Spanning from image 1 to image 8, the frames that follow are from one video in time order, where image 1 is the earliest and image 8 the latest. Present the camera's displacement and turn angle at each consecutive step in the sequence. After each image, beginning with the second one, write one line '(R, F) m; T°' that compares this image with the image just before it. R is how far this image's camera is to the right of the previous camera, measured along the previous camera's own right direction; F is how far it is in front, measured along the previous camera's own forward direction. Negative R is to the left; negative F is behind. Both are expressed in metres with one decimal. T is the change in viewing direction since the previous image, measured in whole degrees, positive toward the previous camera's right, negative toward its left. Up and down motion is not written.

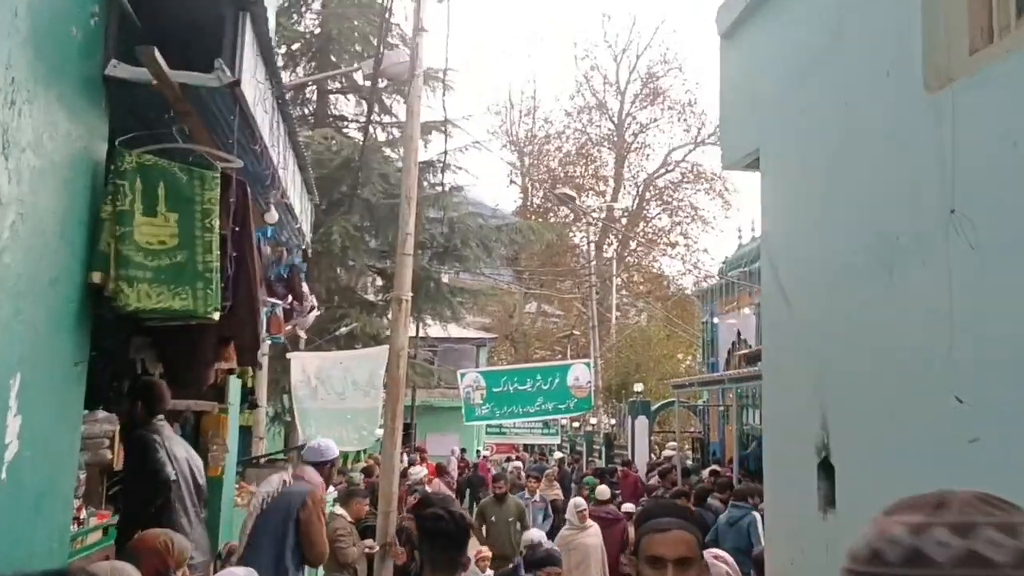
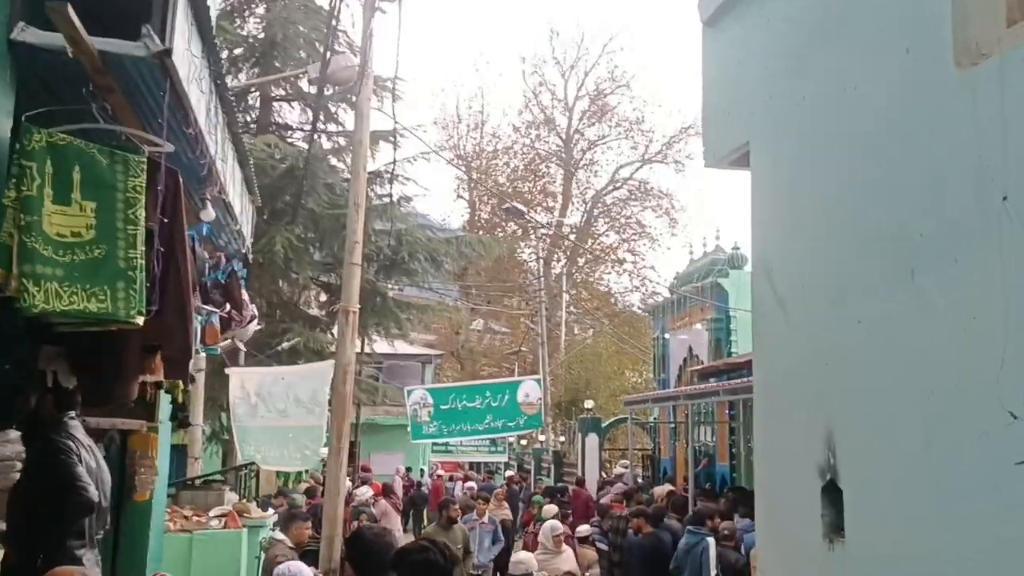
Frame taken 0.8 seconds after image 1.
(-0.1, +0.4) m; +3°
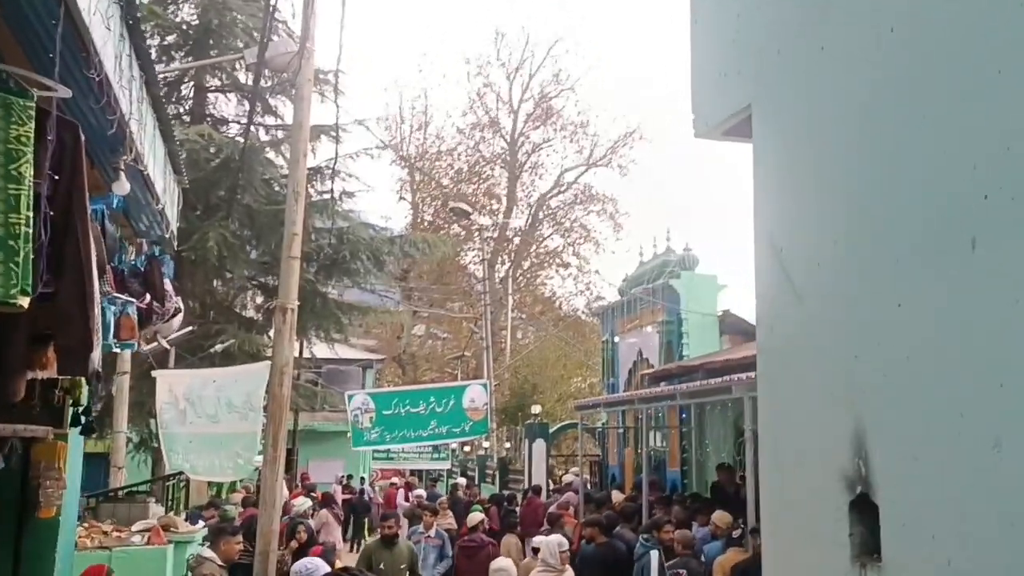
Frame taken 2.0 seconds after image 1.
(-0.1, +0.5) m; +4°
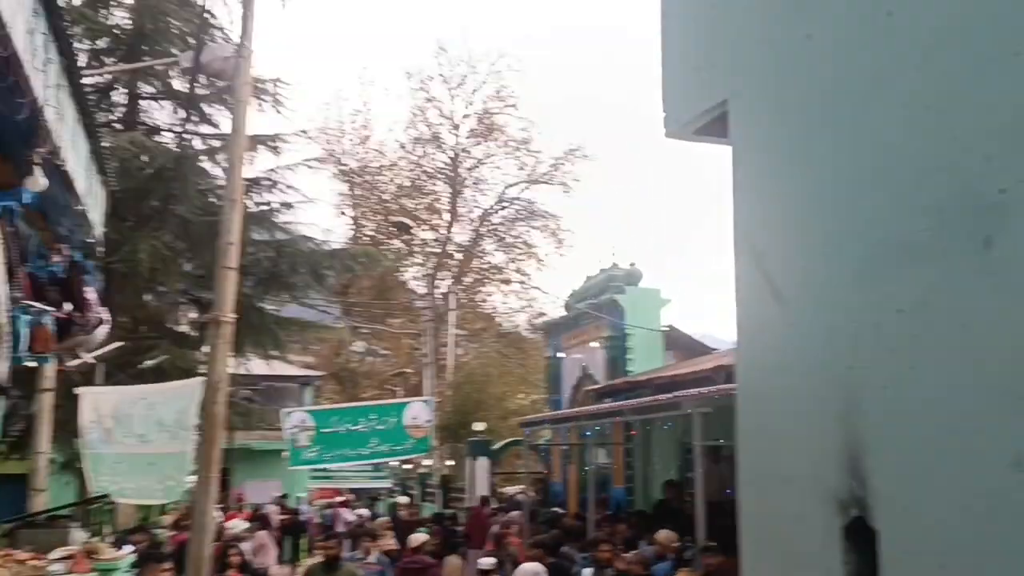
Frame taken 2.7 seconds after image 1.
(-0.1, +0.3) m; +4°
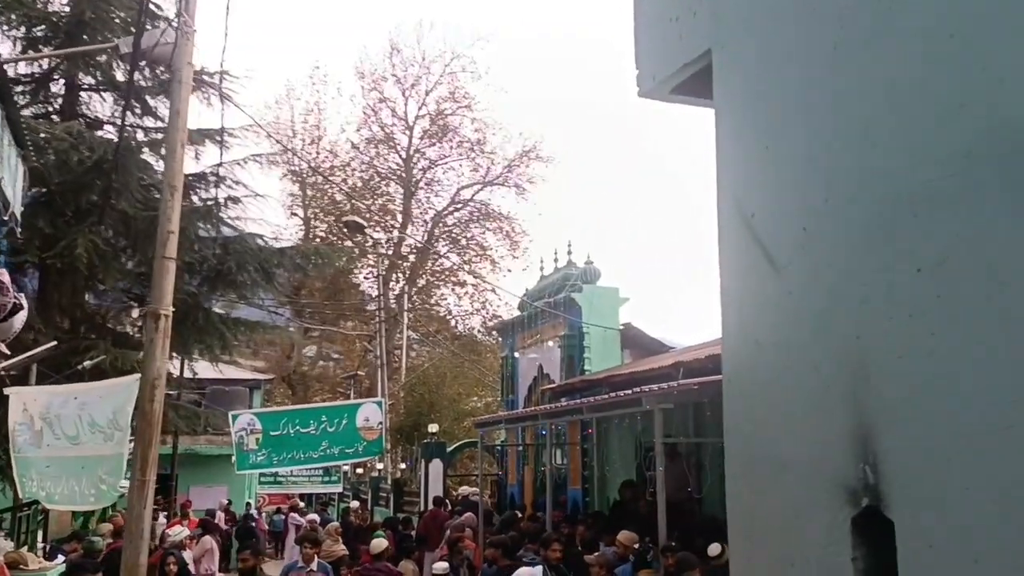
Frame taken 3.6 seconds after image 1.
(0.0, +0.3) m; +3°
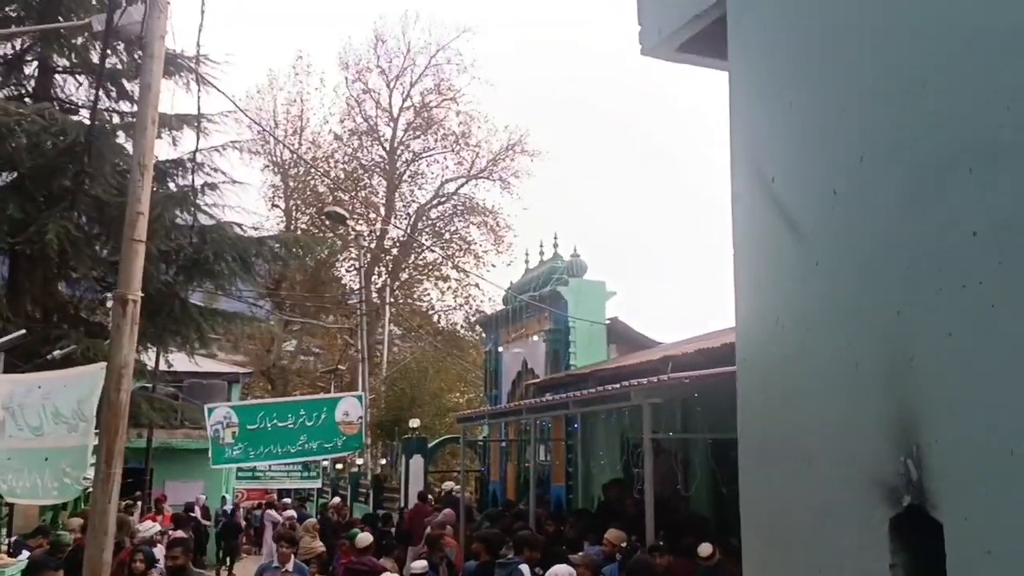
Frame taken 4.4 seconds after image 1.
(0.0, +0.3) m; +1°
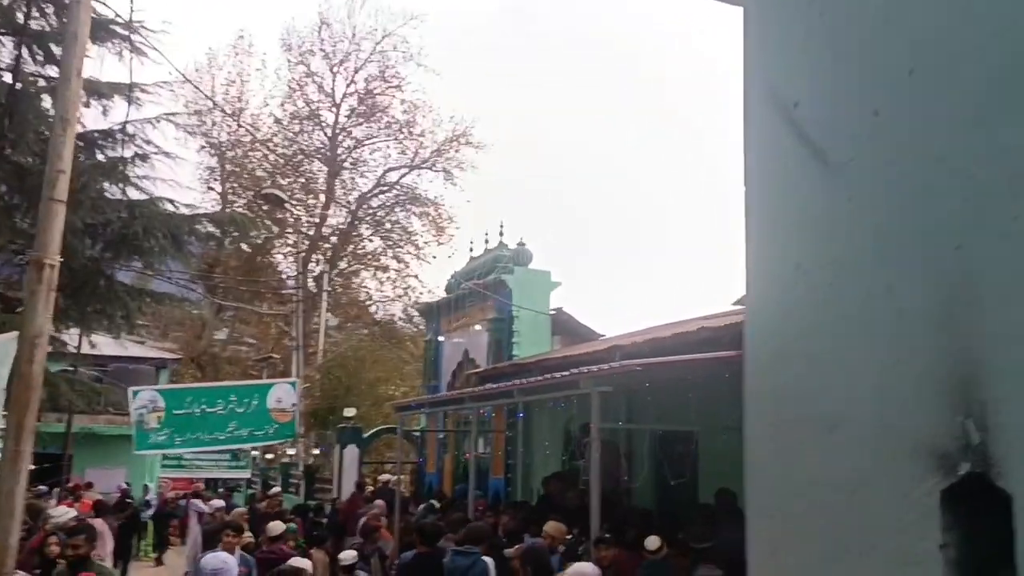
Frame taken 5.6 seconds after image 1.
(-0.1, +0.3) m; +4°
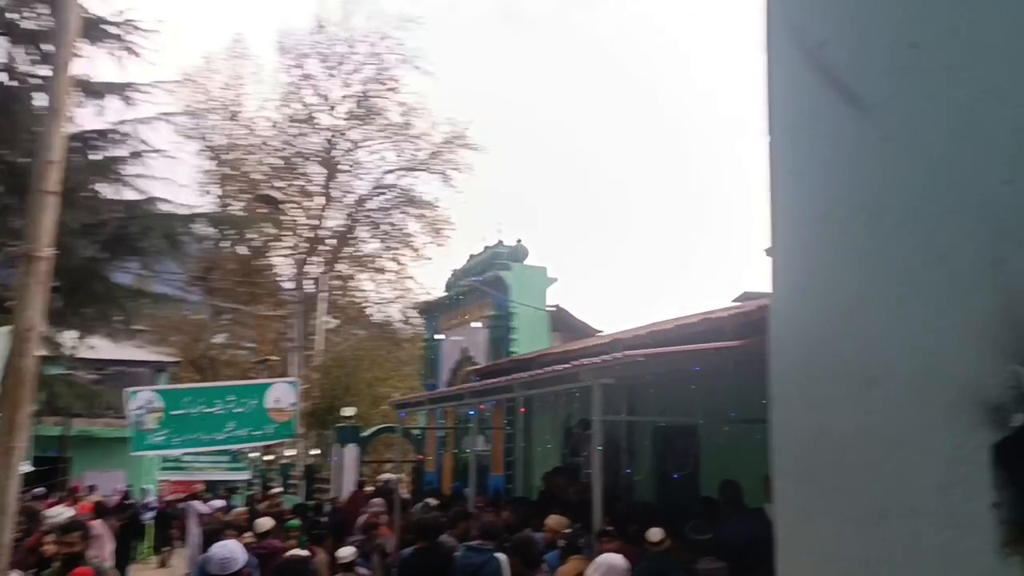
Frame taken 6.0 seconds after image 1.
(0.0, +0.1) m; 0°
